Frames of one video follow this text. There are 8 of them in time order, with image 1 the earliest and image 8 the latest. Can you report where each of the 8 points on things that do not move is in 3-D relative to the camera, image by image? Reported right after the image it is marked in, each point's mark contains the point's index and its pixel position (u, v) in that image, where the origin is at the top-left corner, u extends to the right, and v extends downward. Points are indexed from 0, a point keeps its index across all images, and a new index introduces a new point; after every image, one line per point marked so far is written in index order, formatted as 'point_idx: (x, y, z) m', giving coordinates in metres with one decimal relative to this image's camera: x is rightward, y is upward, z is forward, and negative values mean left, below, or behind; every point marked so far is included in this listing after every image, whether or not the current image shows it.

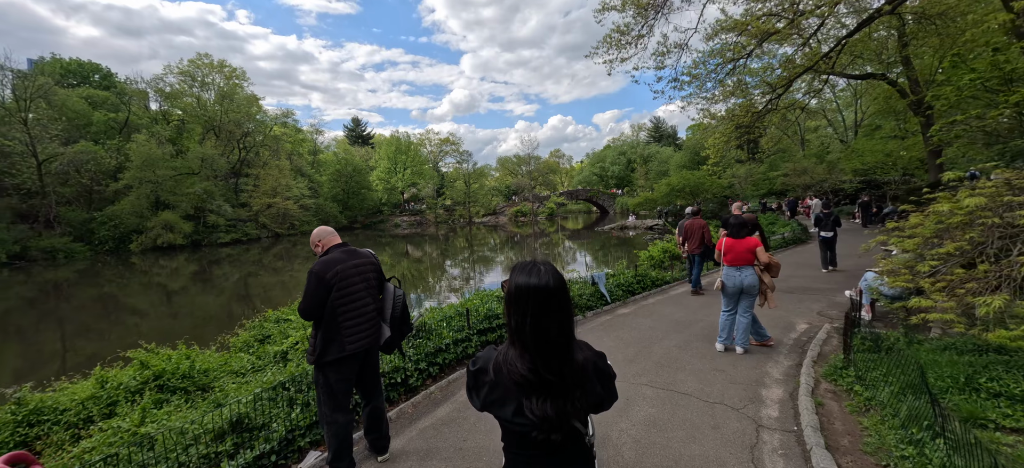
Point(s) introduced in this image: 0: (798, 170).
0: (+12.7, +2.8, +19.0) m
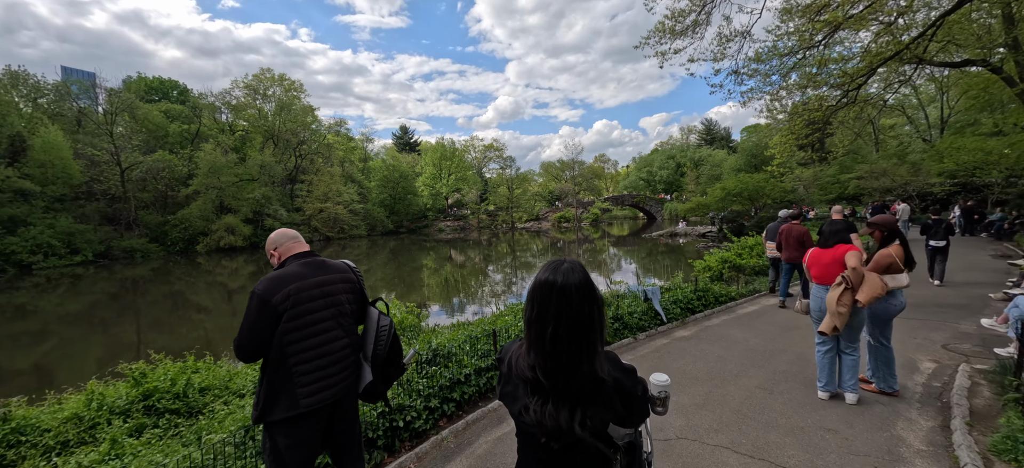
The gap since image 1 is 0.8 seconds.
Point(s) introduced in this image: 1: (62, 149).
0: (+14.4, +2.4, +17.2) m
1: (-19.5, +3.7, +19.0) m
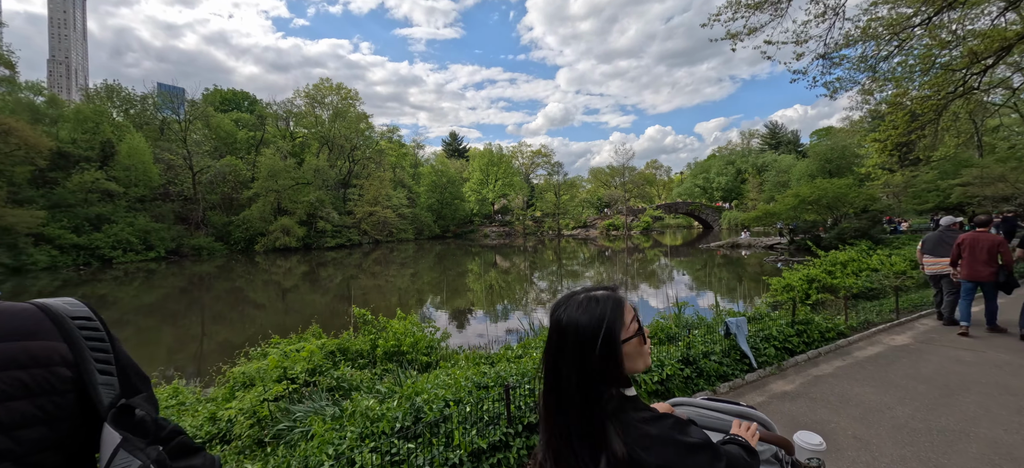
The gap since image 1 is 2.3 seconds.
0: (+16.1, +1.9, +14.8) m
1: (-17.4, +3.8, +20.3) m
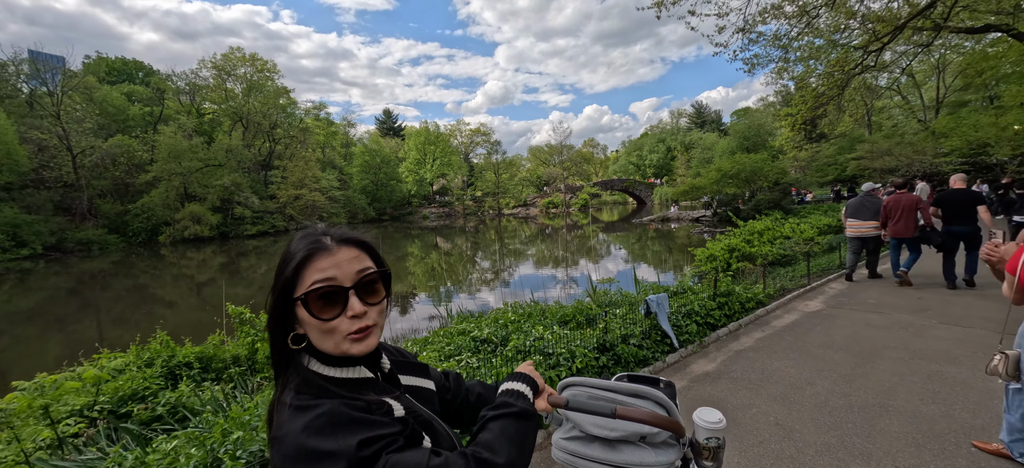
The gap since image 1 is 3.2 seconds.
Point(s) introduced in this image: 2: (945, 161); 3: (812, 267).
0: (+13.8, +3.1, +16.4) m
1: (-20.2, +4.1, +17.3) m
2: (+15.3, +2.6, +15.3) m
3: (+4.8, -0.5, +6.9) m
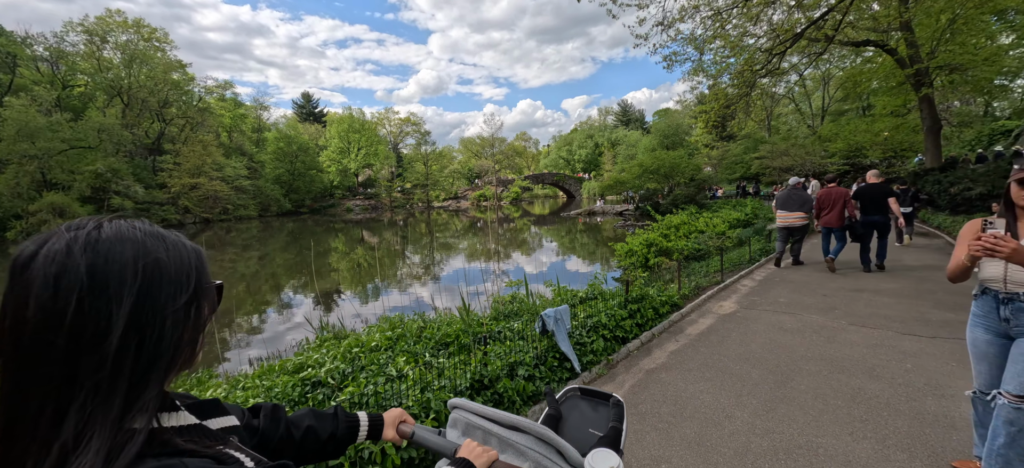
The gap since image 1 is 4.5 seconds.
0: (+10.9, +3.4, +17.7) m
1: (-22.9, +4.3, +13.4) m
2: (+12.5, +2.9, +17.0) m
3: (+3.5, -0.4, +7.0) m
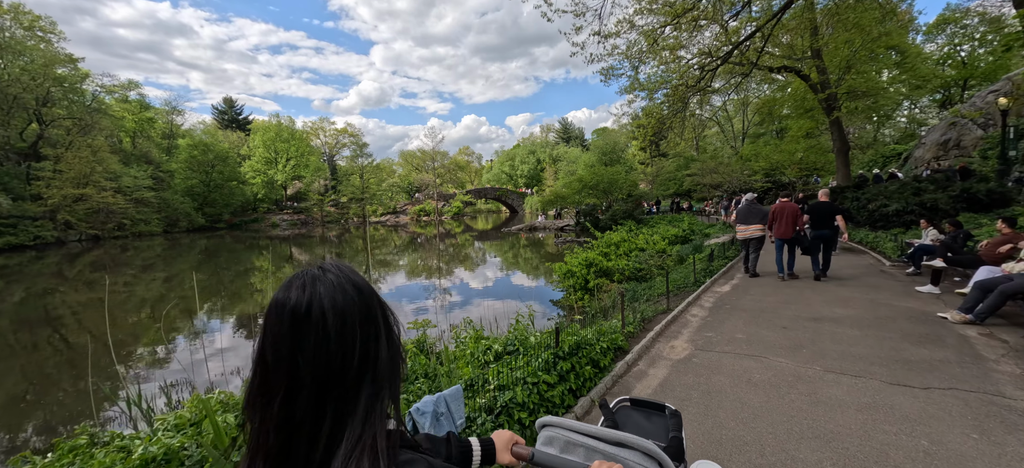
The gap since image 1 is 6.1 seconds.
0: (+8.3, +2.8, +18.4) m
1: (-24.6, +3.7, +9.8) m
2: (+10.1, +2.3, +17.8) m
3: (+2.4, -0.7, +6.7) m
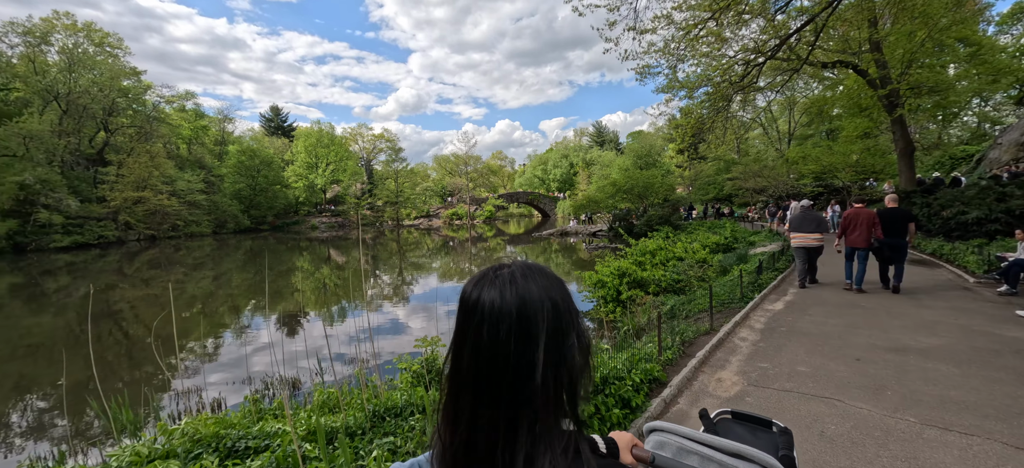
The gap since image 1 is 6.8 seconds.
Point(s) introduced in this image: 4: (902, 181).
0: (+9.6, +2.5, +17.5) m
1: (-23.8, +3.8, +11.4) m
2: (+11.3, +2.0, +16.8) m
3: (+2.8, -0.8, +6.3) m
4: (+10.5, +1.4, +11.6) m
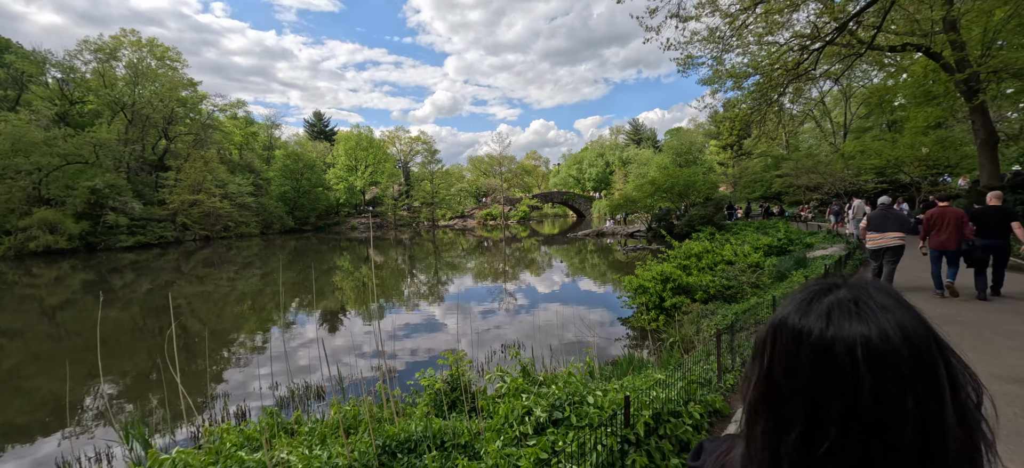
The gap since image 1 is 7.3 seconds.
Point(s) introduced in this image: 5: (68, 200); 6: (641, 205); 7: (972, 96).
0: (+11.0, +2.5, +16.5) m
1: (-22.8, +3.8, +13.1) m
2: (+12.7, +2.0, +15.7) m
3: (+3.3, -0.8, +5.8) m
4: (+11.4, +1.4, +10.5) m
5: (-19.1, +1.5, +18.7) m
6: (+6.0, +1.4, +19.7) m
7: (+10.3, +3.1, +9.7) m
